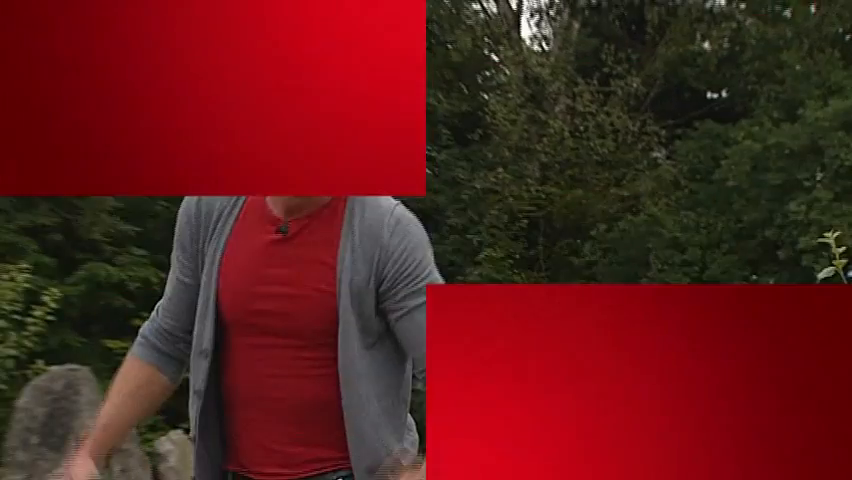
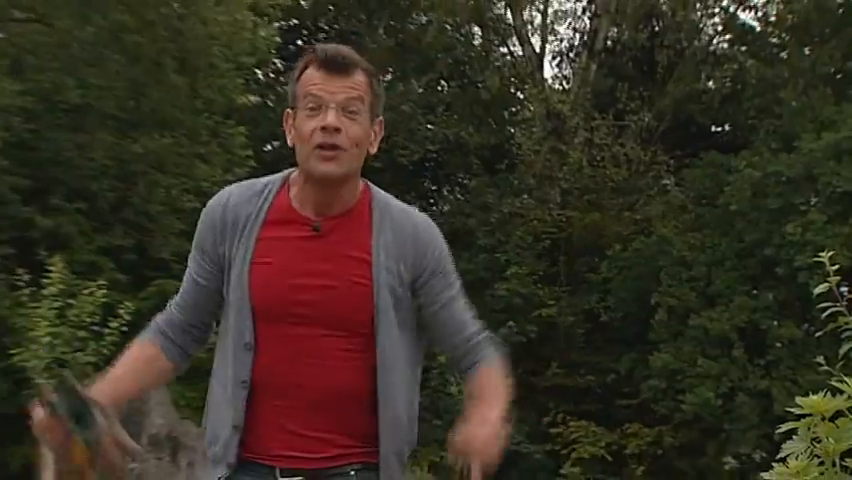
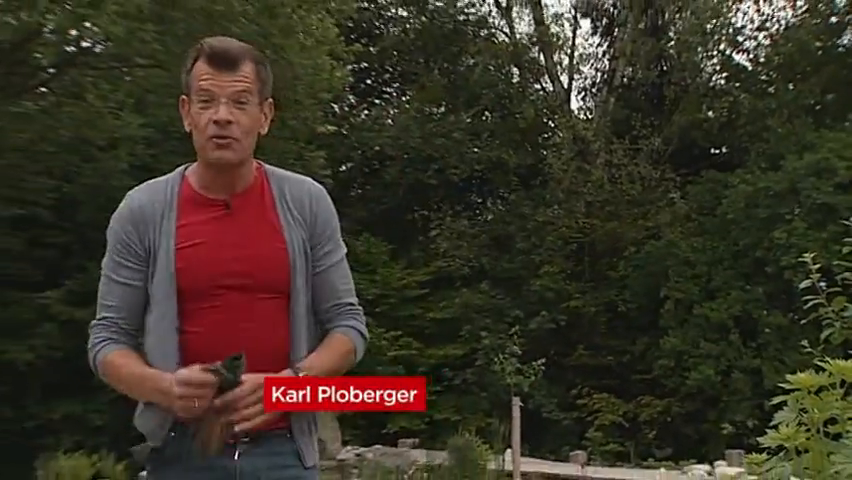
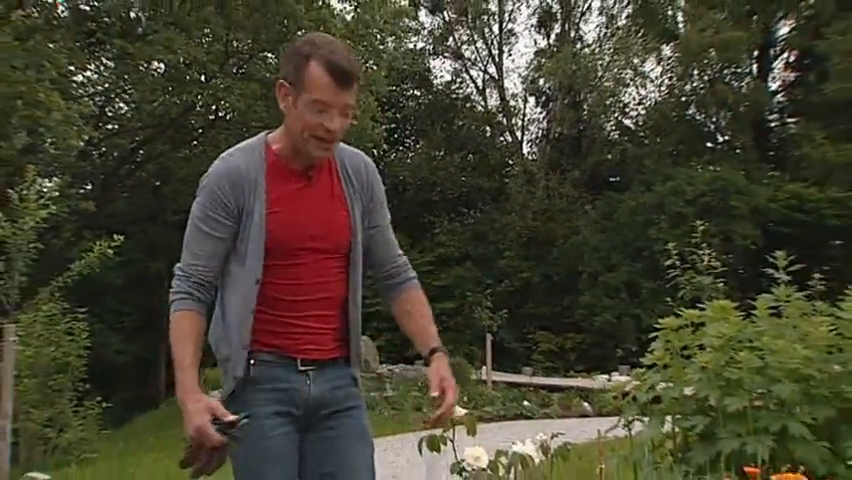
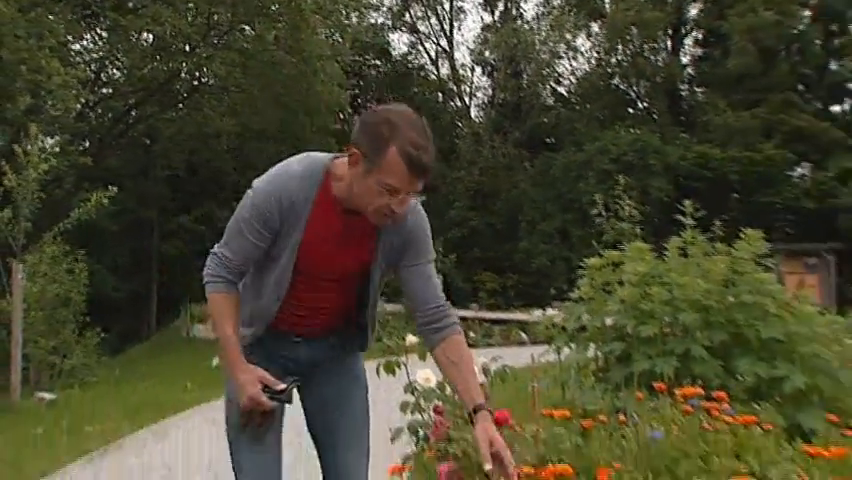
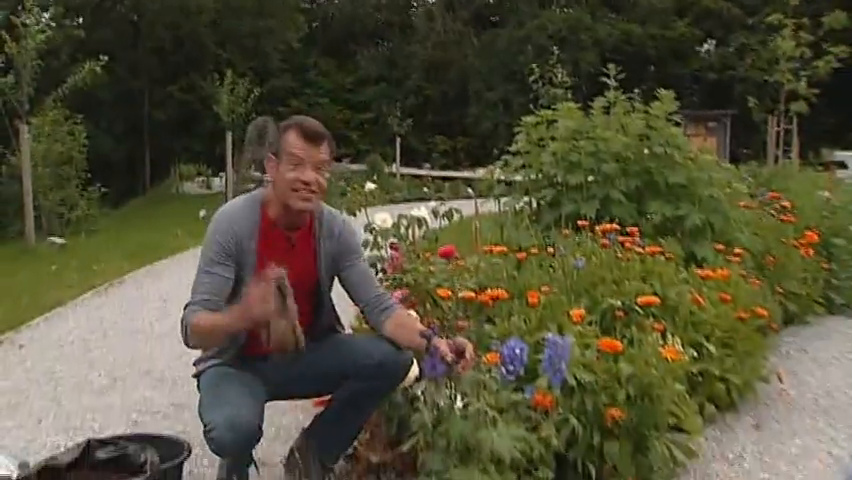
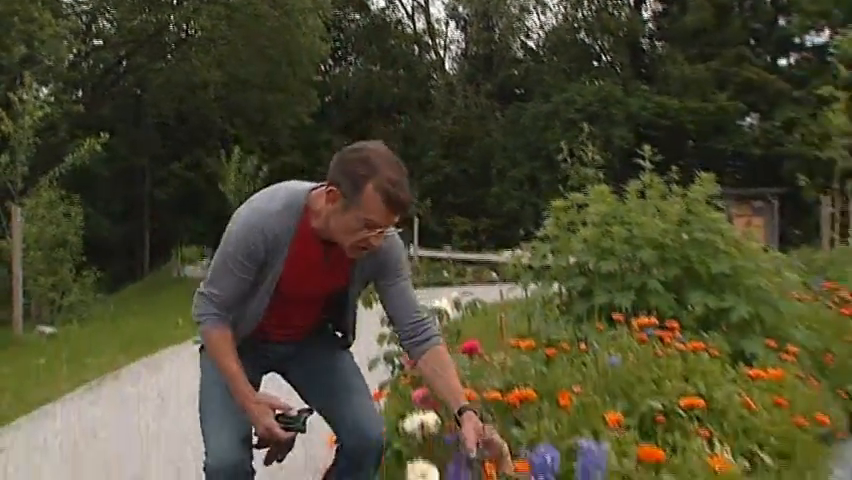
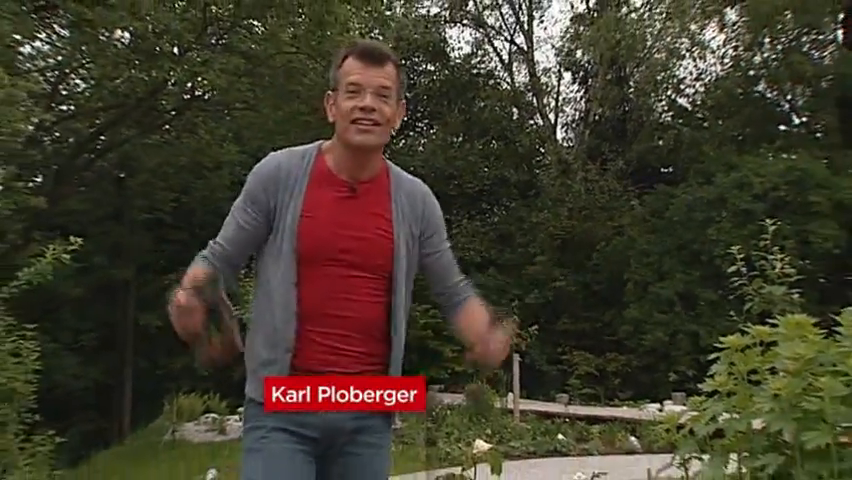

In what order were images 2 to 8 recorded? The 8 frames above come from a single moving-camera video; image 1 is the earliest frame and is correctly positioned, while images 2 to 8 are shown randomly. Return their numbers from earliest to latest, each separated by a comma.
2, 3, 8, 4, 5, 7, 6
